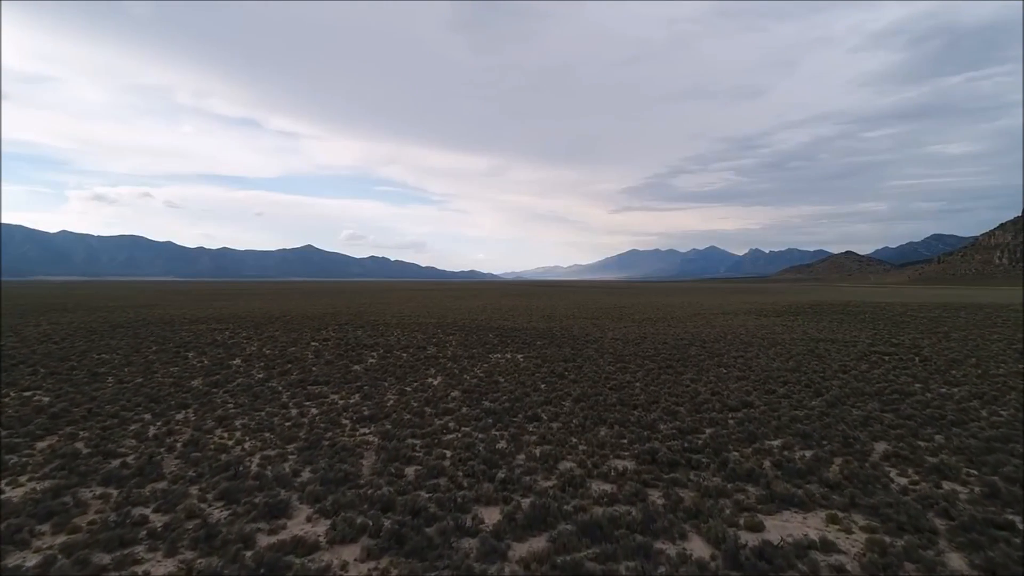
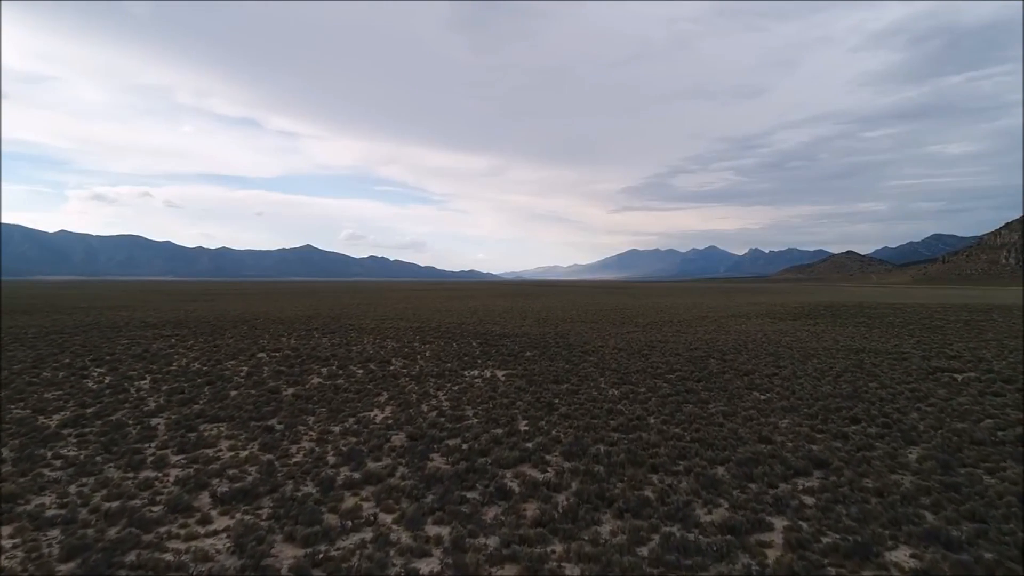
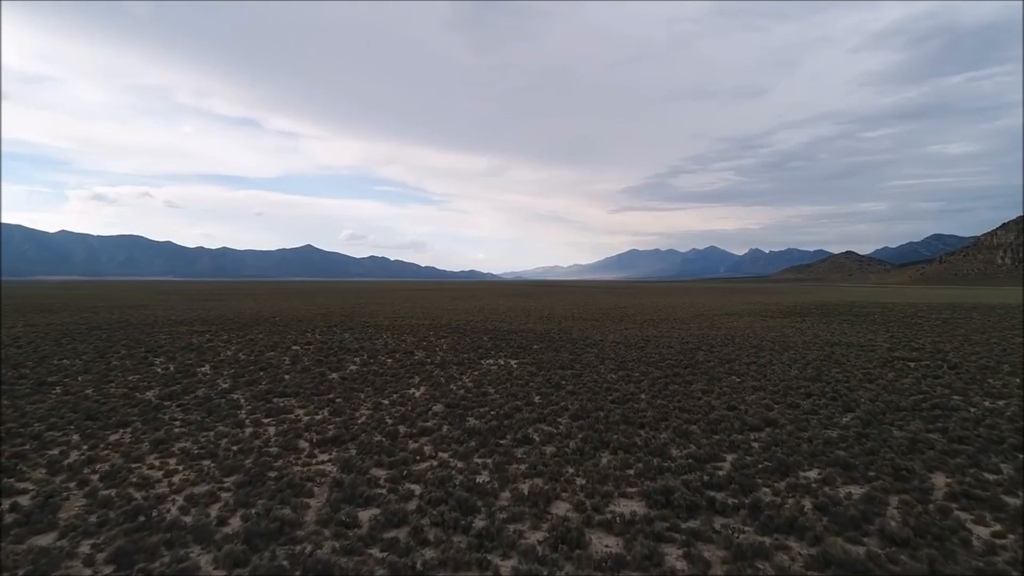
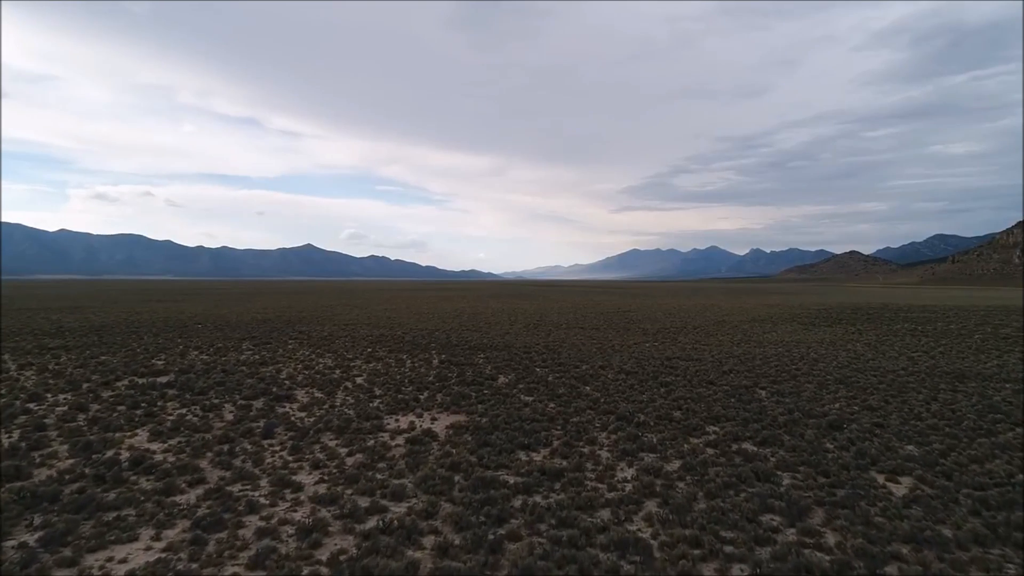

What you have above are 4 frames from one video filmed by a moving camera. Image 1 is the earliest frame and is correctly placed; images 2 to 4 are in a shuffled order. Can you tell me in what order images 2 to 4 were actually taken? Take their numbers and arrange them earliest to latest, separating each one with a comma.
3, 2, 4
